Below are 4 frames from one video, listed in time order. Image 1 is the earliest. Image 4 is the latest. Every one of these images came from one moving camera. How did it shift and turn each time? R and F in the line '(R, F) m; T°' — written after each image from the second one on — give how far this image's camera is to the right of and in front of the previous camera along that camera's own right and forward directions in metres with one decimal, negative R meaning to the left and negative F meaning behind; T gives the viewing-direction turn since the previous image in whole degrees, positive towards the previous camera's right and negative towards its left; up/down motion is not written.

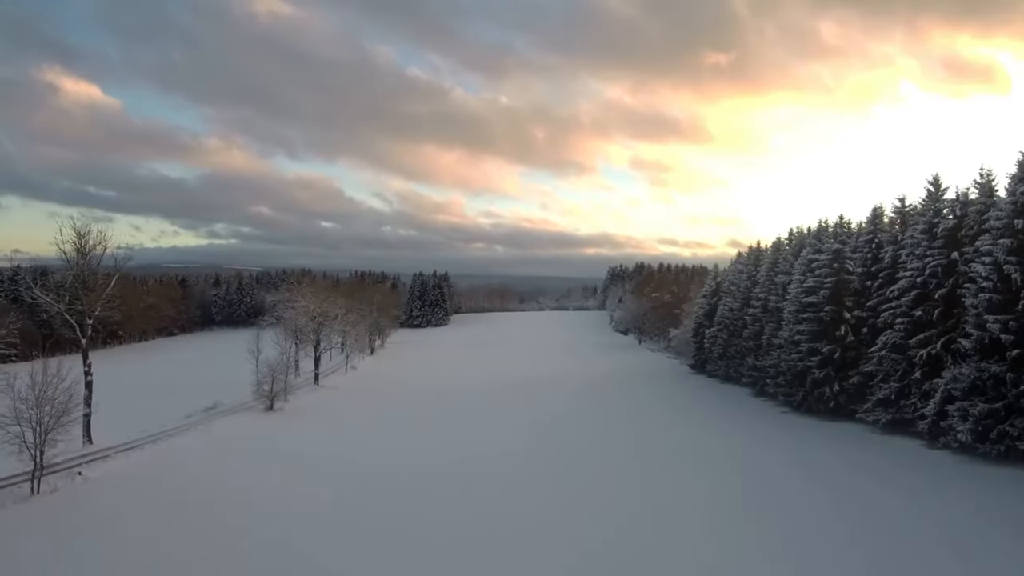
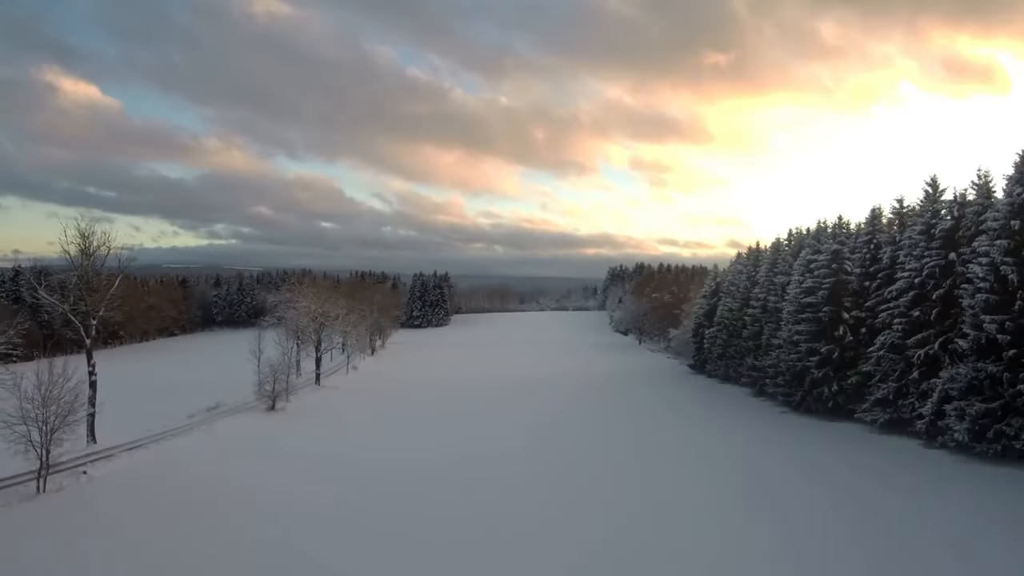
(0.0, 0.0) m; 0°
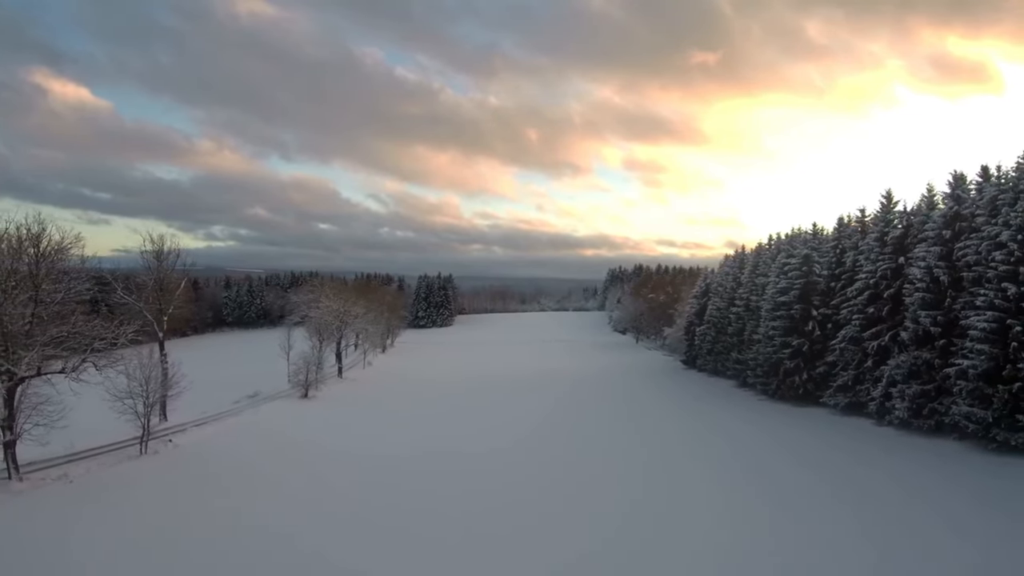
(-0.1, -0.8) m; 0°
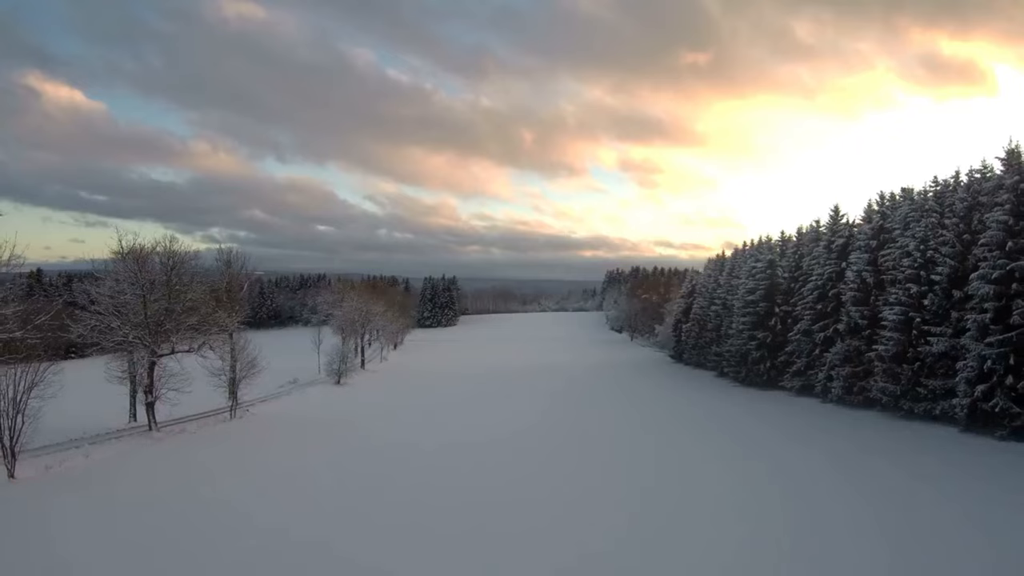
(-0.1, -1.2) m; 0°
